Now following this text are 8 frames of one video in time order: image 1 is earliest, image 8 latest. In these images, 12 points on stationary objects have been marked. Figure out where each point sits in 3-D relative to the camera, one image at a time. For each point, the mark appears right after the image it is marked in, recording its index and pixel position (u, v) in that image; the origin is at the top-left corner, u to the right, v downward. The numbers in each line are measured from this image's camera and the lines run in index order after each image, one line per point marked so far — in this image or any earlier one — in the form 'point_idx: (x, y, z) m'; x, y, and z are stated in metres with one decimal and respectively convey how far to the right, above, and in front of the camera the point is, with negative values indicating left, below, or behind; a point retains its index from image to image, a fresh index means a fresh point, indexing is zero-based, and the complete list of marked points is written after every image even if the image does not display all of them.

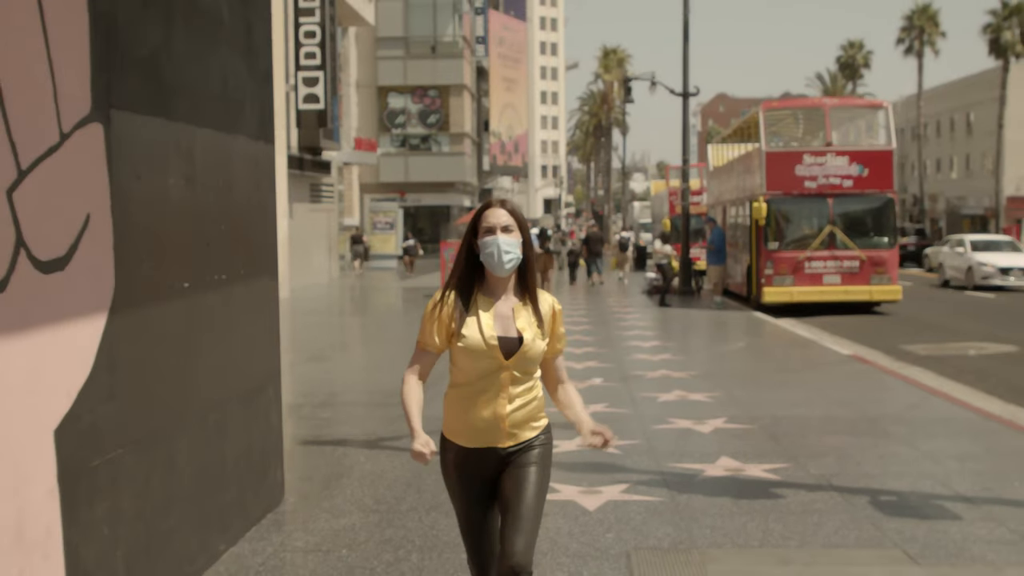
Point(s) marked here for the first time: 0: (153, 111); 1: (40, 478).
0: (-1.0, +0.5, +4.3) m
1: (-1.0, -0.4, +3.4) m
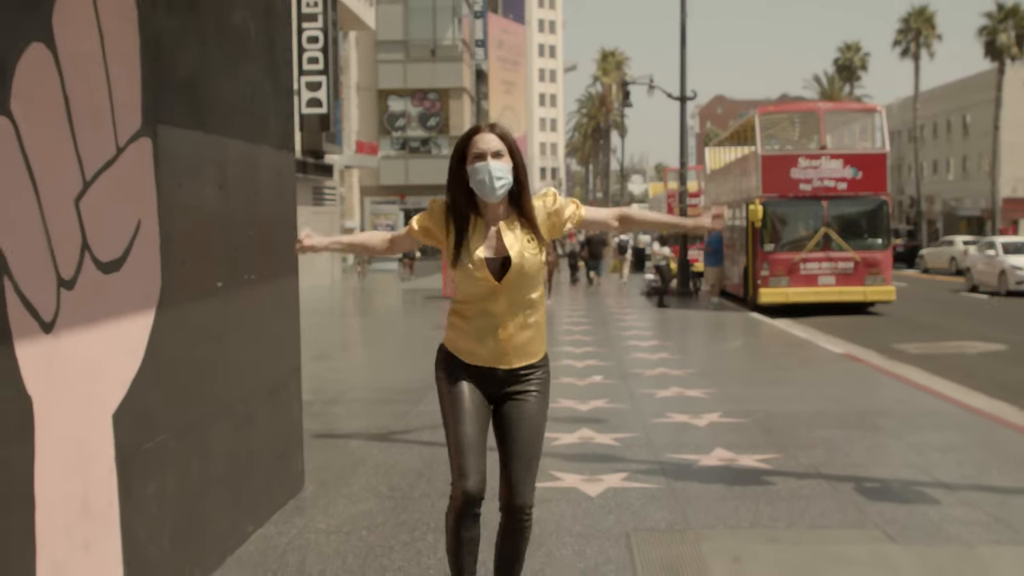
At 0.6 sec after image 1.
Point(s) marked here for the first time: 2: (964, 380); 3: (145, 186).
0: (-1.0, +0.5, +4.7) m
1: (-1.0, -0.4, +3.8) m
2: (+3.7, -0.8, +12.8) m
3: (-1.0, +0.3, +4.2) m
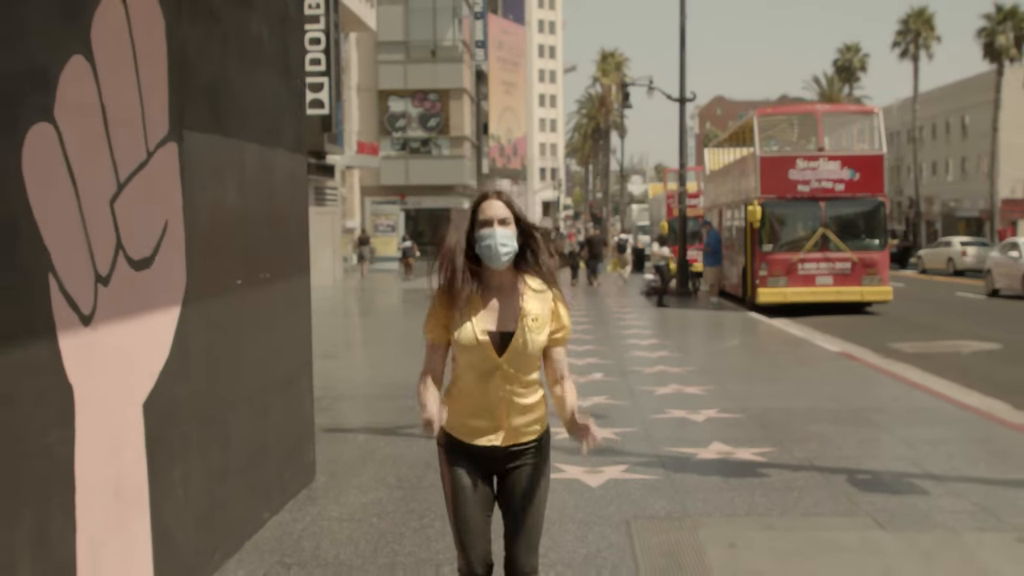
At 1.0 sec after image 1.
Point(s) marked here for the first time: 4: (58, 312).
0: (-0.9, +0.5, +5.0) m
1: (-1.0, -0.4, +4.0) m
2: (+3.7, -0.8, +13.0) m
3: (-1.0, +0.3, +4.4) m
4: (-1.0, -0.1, +3.5) m
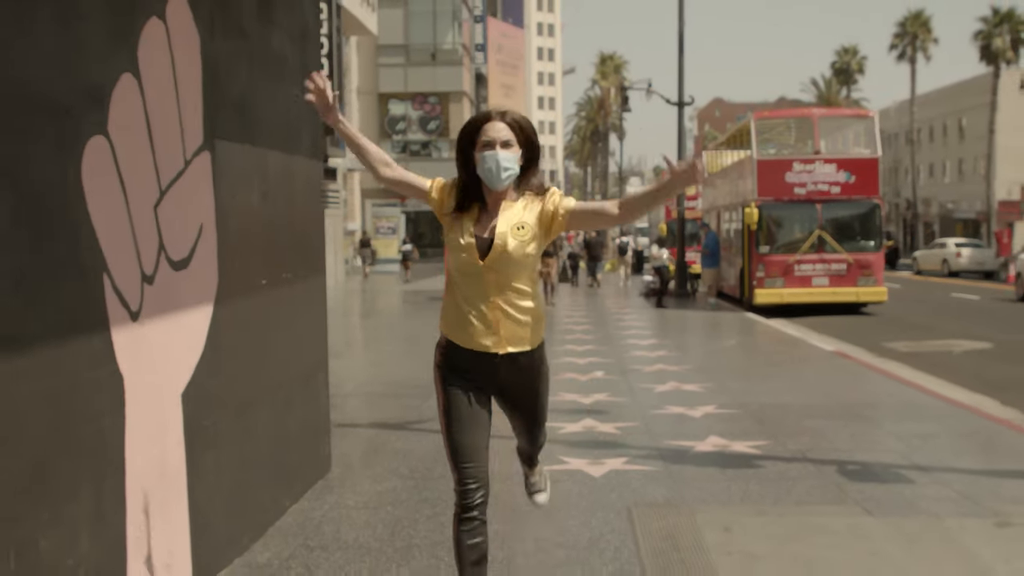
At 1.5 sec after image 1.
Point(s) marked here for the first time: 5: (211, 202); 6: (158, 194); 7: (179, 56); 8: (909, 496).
0: (-0.9, +0.5, +5.3) m
1: (-0.9, -0.4, +4.4) m
2: (+3.7, -0.8, +13.4) m
3: (-0.9, +0.3, +4.7) m
4: (-1.0, -0.1, +3.8) m
5: (-0.9, +0.2, +4.8) m
6: (-1.0, +0.2, +4.2) m
7: (-1.0, +0.7, +4.4) m
8: (+1.6, -0.9, +6.5) m
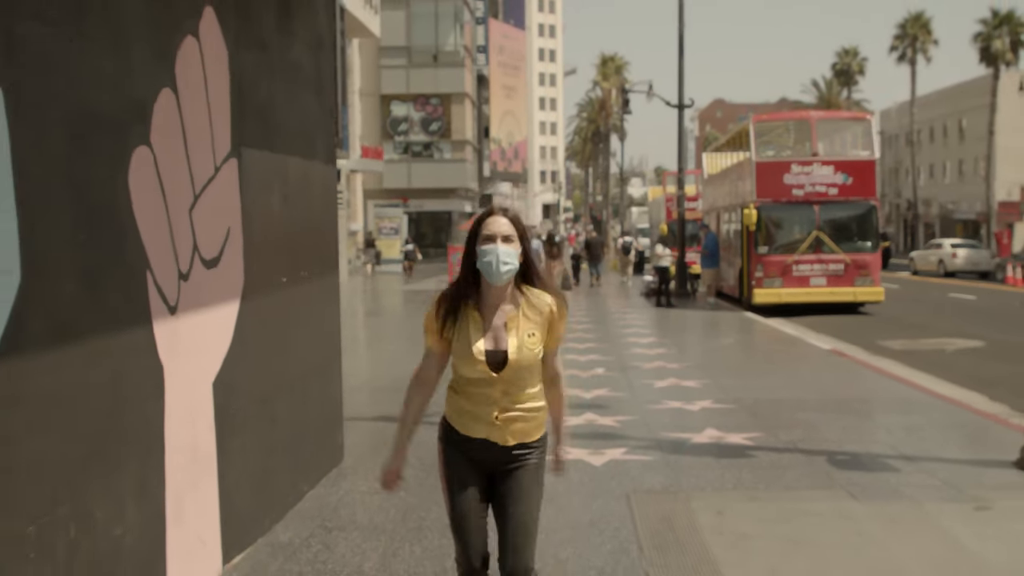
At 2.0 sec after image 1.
0: (-0.9, +0.5, +5.7) m
1: (-0.9, -0.4, +4.7) m
2: (+3.8, -0.8, +13.7) m
3: (-0.9, +0.3, +5.1) m
4: (-1.0, 0.0, +4.2) m
5: (-0.9, +0.3, +5.1) m
6: (-0.9, +0.3, +4.6) m
7: (-0.9, +0.7, +4.8) m
8: (+1.7, -0.9, +6.8) m
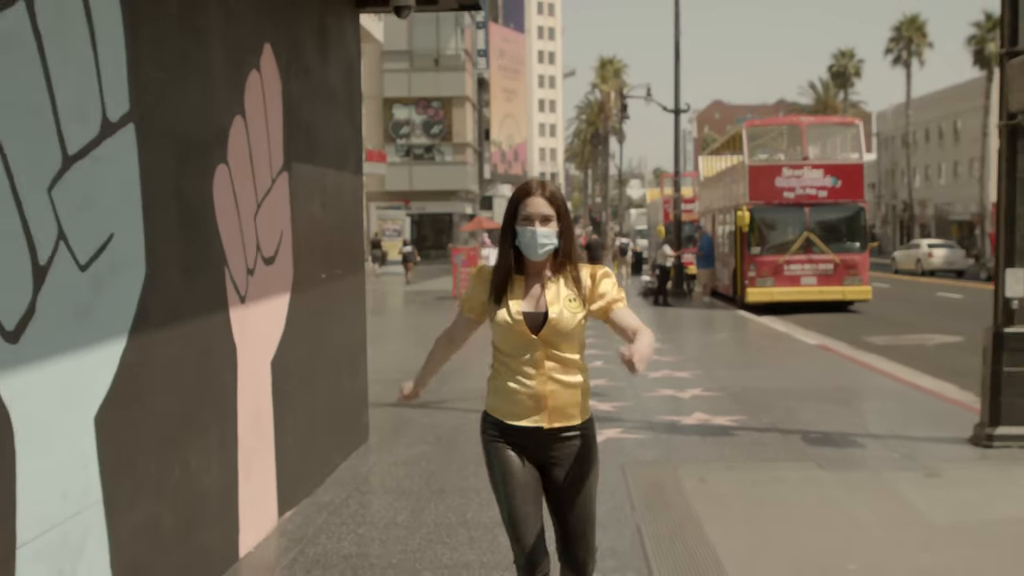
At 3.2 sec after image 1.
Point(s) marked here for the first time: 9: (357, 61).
0: (-0.9, +0.5, +6.5) m
1: (-0.9, -0.4, +5.6) m
2: (+3.8, -0.7, +14.6) m
3: (-0.9, +0.3, +6.0) m
4: (-0.9, 0.0, +5.0) m
5: (-0.9, +0.3, +6.0) m
6: (-0.9, +0.3, +5.5) m
7: (-0.9, +0.7, +5.7) m
8: (+1.7, -0.8, +7.7) m
9: (-0.8, +1.2, +8.0) m
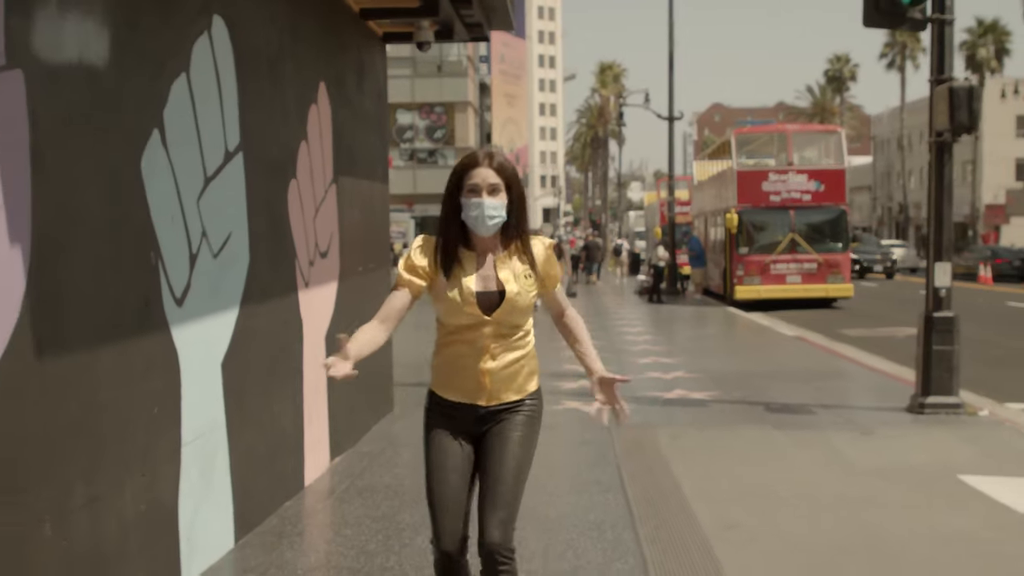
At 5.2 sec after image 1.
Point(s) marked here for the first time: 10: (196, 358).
0: (-0.8, +0.6, +8.0) m
1: (-0.9, -0.3, +7.0) m
2: (+3.8, -0.7, +16.0) m
3: (-0.9, +0.4, +7.4) m
4: (-0.9, 0.0, +6.5) m
5: (-0.8, +0.3, +7.5) m
6: (-0.9, +0.3, +6.9) m
7: (-0.9, +0.7, +7.1) m
8: (+1.7, -0.8, +9.2) m
9: (-0.8, +1.2, +9.4) m
10: (-1.0, -0.2, +4.7) m
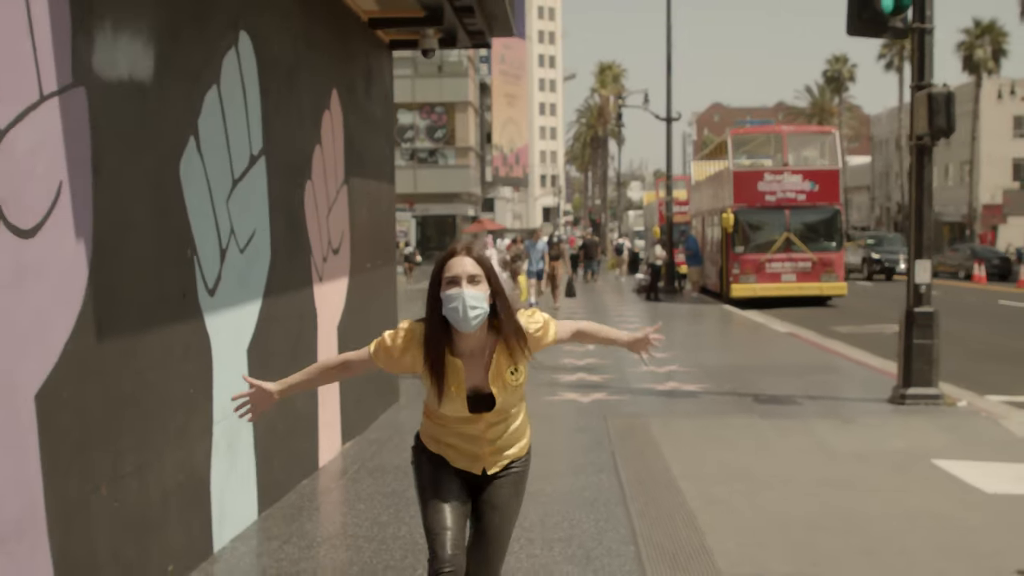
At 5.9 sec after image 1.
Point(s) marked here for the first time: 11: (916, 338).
0: (-0.8, +0.6, +8.4) m
1: (-0.9, -0.3, +7.5) m
2: (+3.8, -0.7, +16.5) m
3: (-0.8, +0.4, +7.9) m
4: (-0.9, +0.1, +7.0) m
5: (-0.8, +0.4, +7.9) m
6: (-0.9, +0.4, +7.4) m
7: (-0.9, +0.8, +7.6) m
8: (+1.7, -0.8, +9.6) m
9: (-0.8, +1.2, +9.9) m
10: (-1.0, -0.2, +5.2) m
11: (+2.5, -0.3, +9.9) m
